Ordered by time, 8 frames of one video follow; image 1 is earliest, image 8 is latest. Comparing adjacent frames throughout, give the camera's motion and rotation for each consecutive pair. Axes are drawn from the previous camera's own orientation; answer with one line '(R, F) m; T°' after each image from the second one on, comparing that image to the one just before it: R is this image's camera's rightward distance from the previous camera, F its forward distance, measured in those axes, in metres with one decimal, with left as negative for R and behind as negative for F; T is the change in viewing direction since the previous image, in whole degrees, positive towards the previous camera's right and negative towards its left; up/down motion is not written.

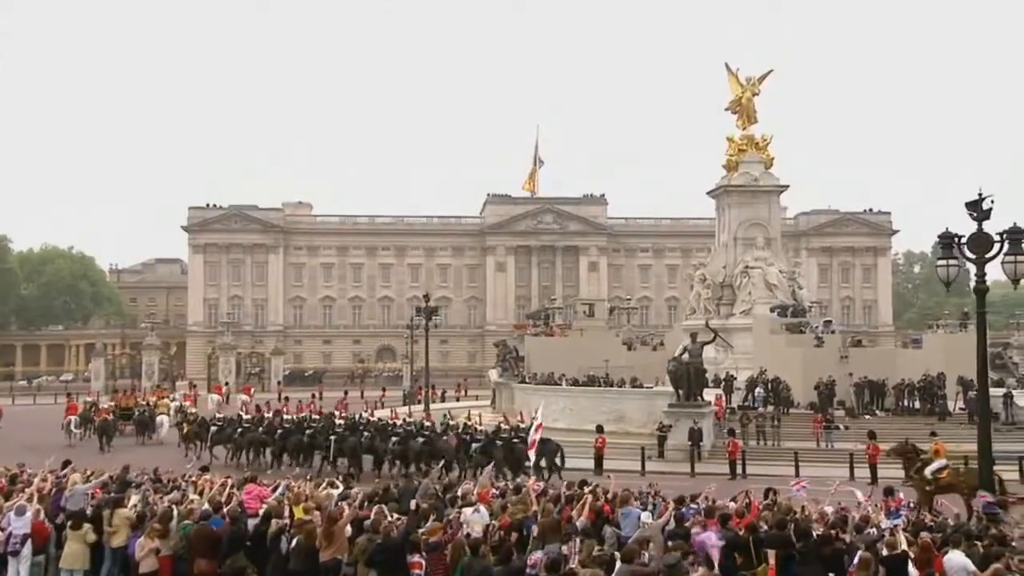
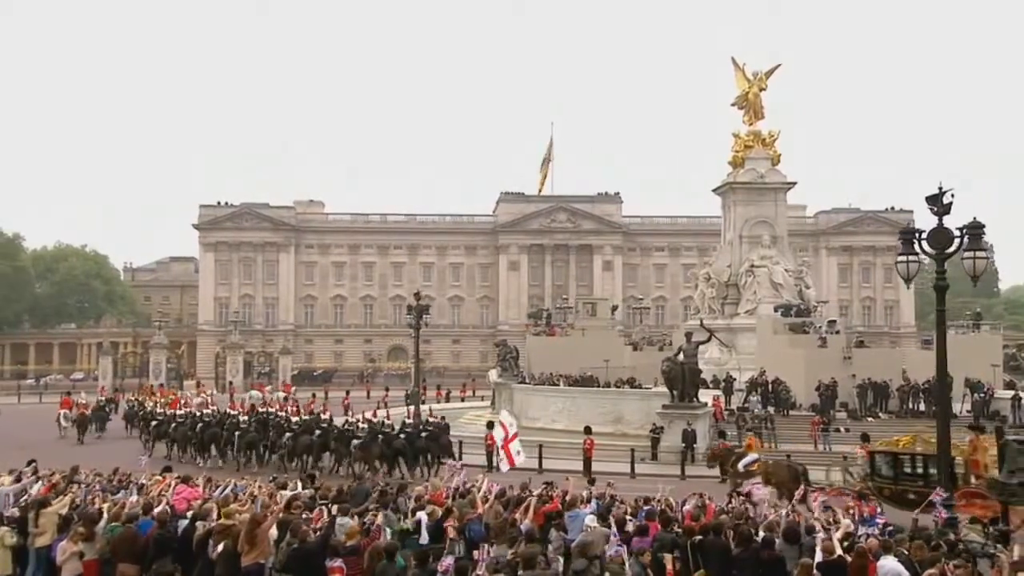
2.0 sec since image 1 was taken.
(+1.1, +0.7) m; -1°
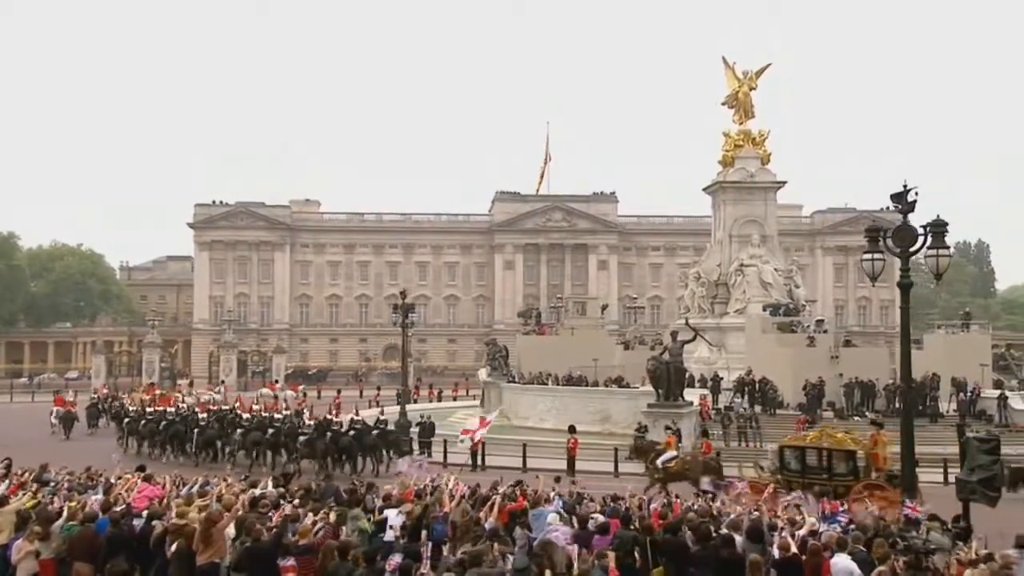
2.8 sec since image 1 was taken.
(+0.5, 0.0) m; 0°
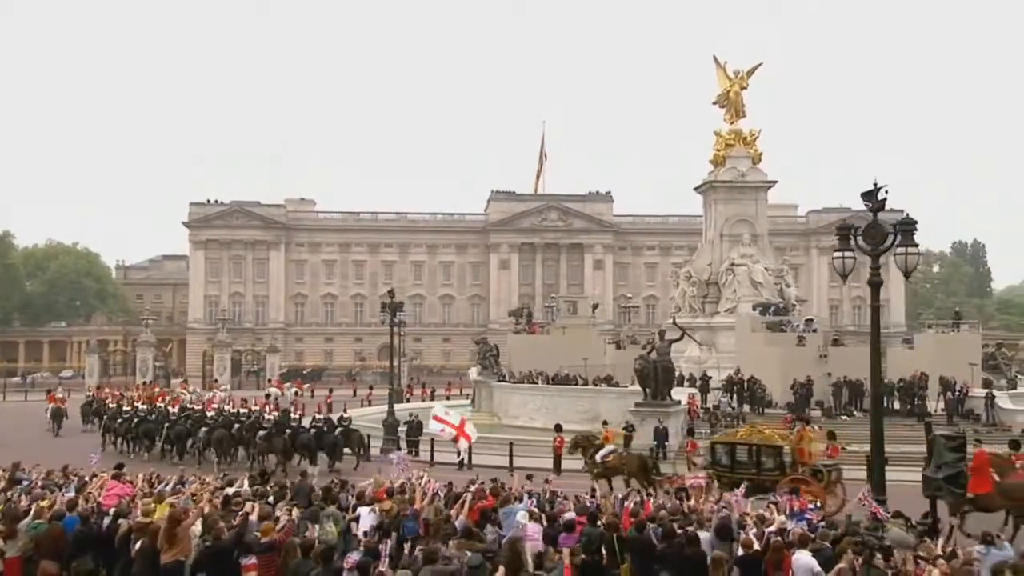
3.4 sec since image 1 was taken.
(+0.4, 0.0) m; 0°
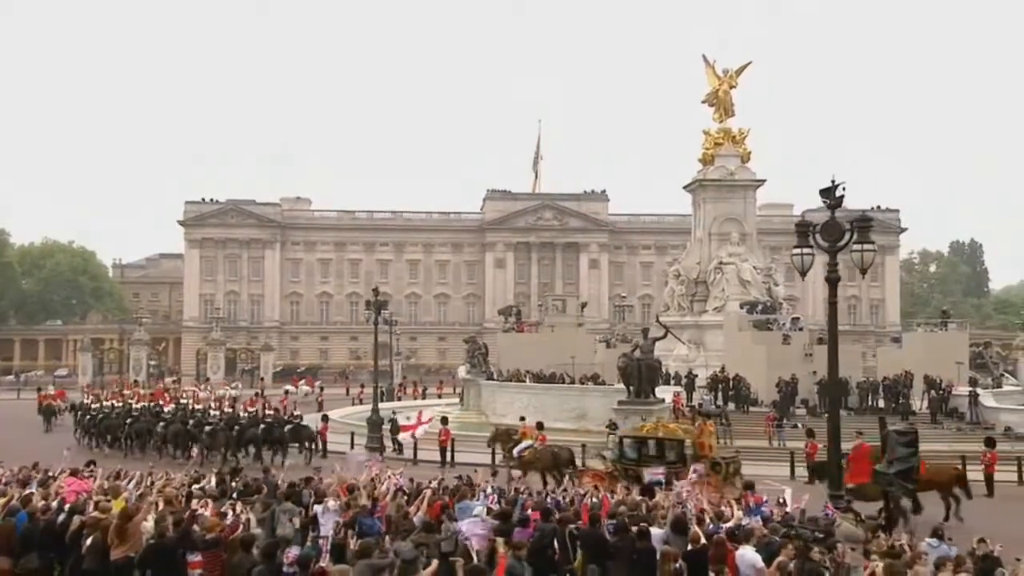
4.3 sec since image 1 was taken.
(+0.6, -0.1) m; 0°
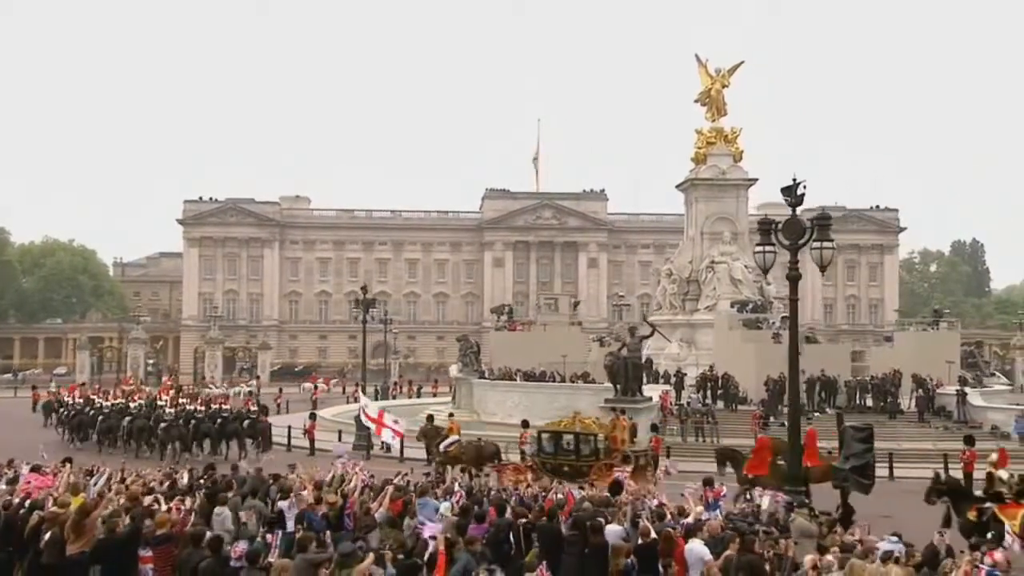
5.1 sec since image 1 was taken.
(+0.6, -0.1) m; 0°
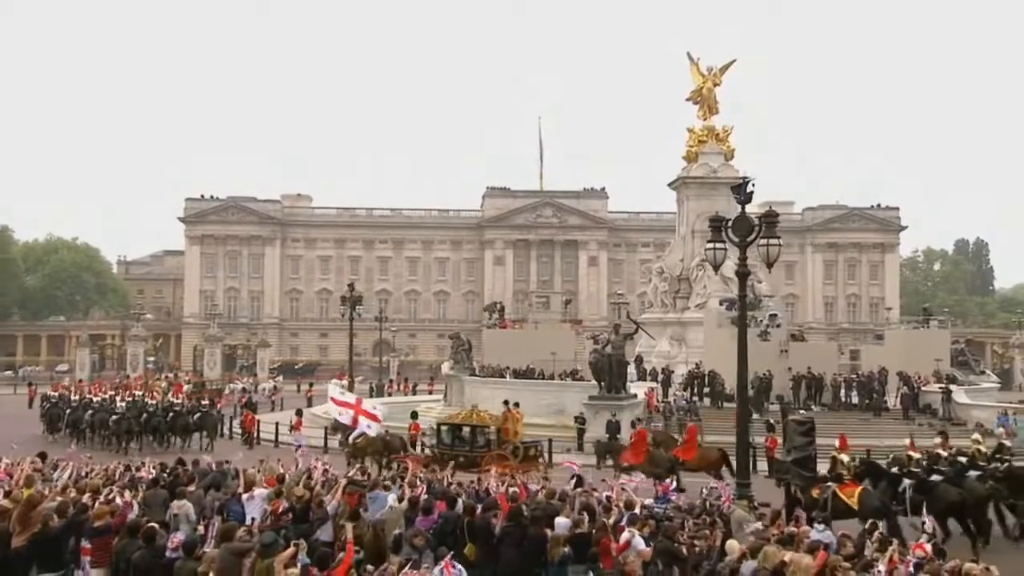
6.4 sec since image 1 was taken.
(+0.8, -0.2) m; -1°
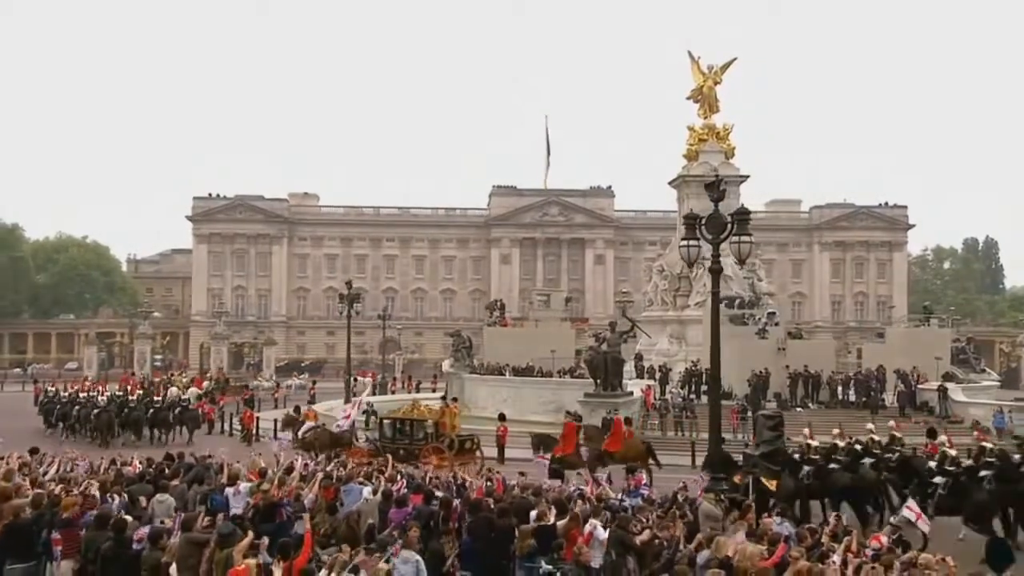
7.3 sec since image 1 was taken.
(+0.5, -0.2) m; -1°
